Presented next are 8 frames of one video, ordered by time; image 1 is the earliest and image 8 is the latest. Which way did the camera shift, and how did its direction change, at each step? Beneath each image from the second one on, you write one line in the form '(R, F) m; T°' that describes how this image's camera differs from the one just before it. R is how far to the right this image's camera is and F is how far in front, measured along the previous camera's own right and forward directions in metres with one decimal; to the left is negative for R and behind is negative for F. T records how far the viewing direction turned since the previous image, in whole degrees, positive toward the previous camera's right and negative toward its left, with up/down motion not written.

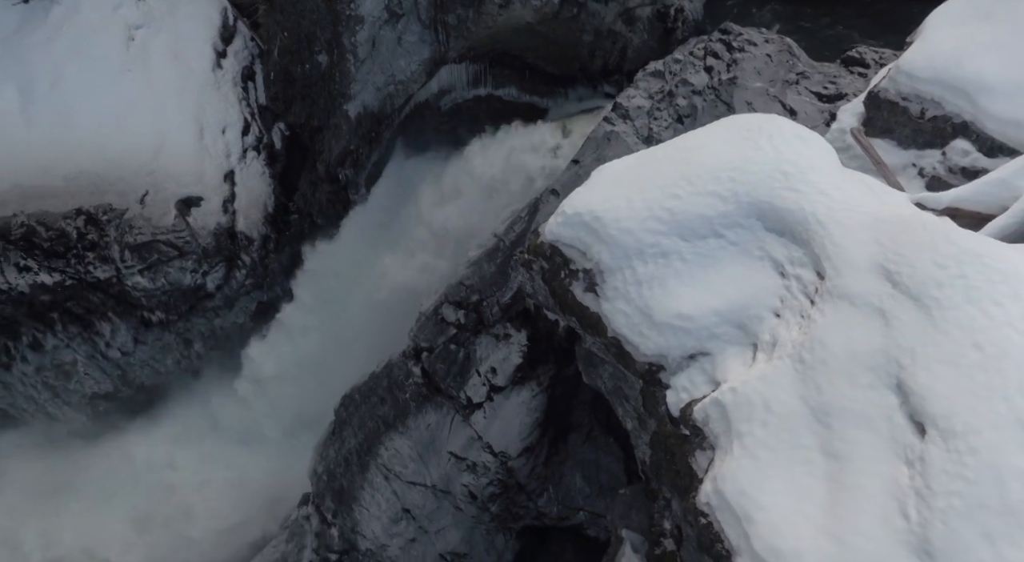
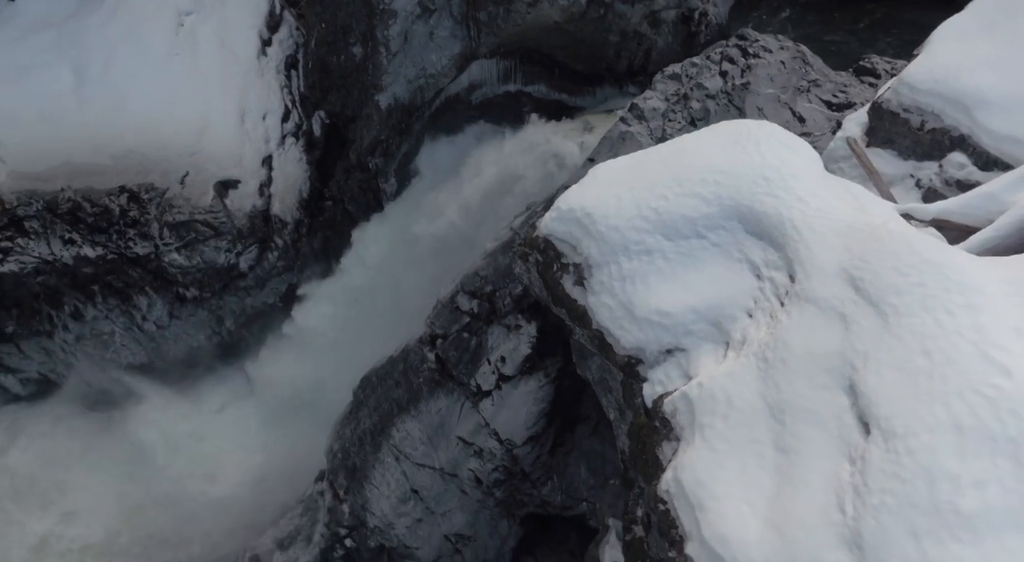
(+0.2, -0.2) m; -3°
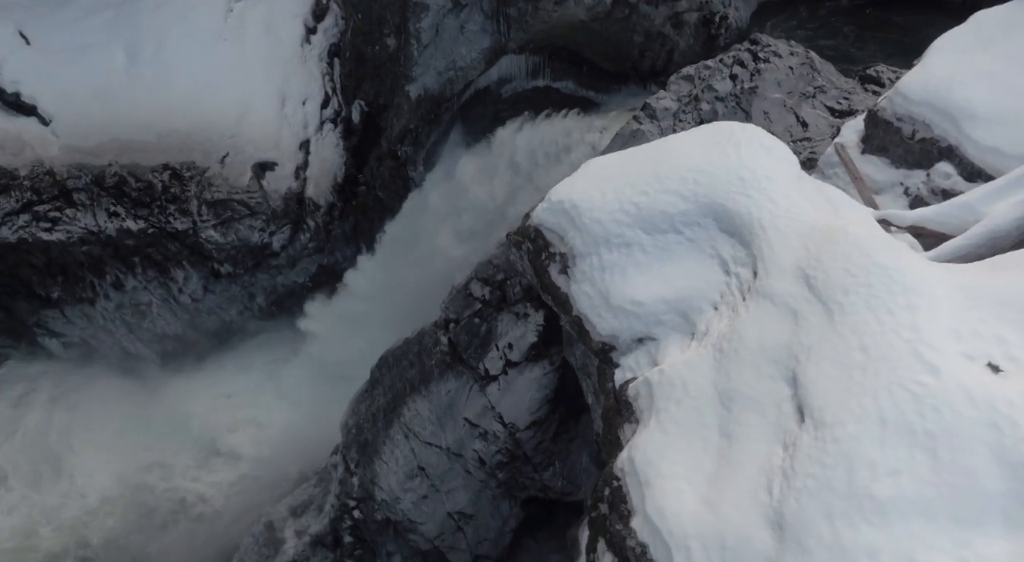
(+0.3, -0.2) m; -3°
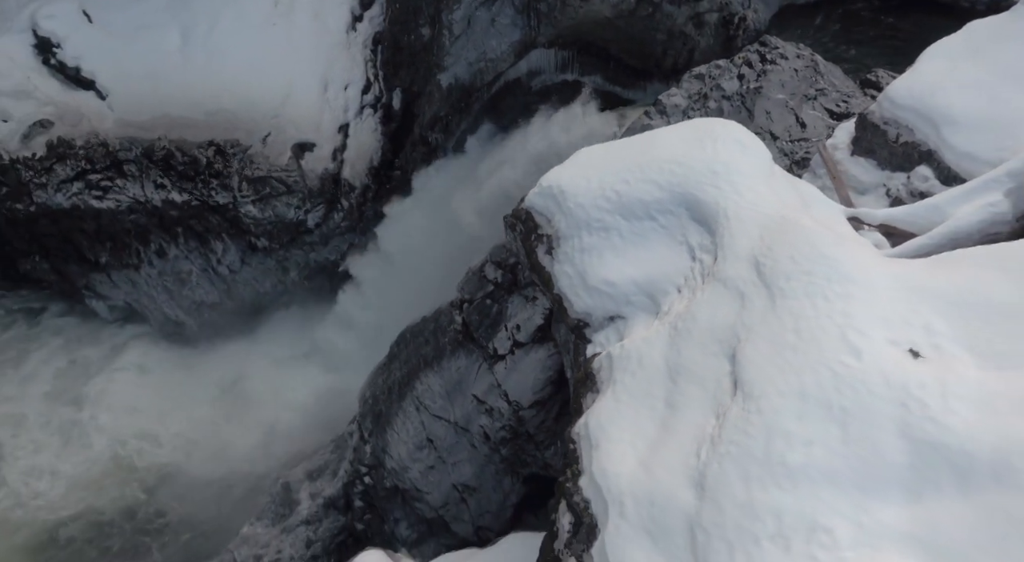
(+0.3, -0.3) m; -3°
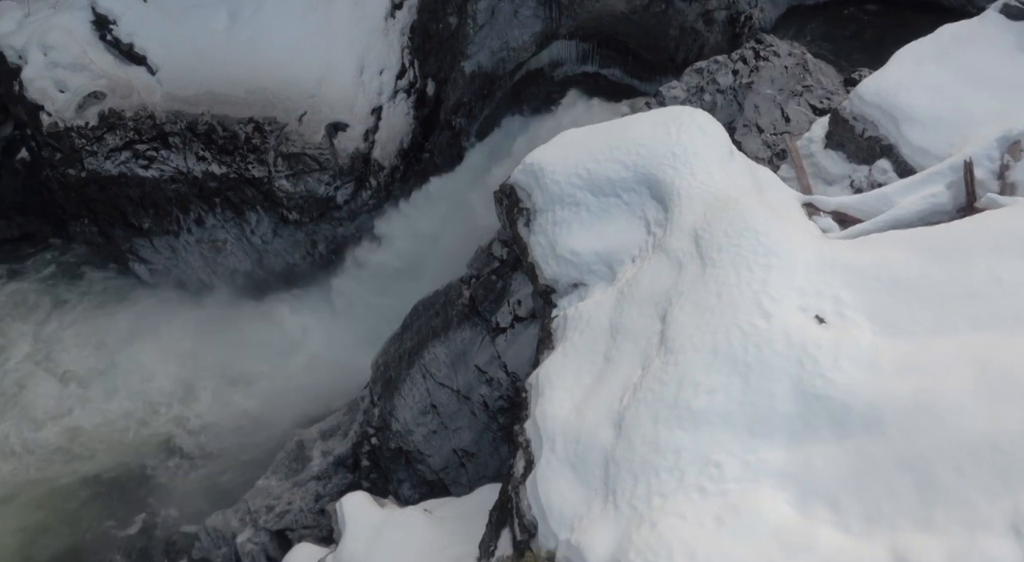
(+0.4, -0.4) m; -3°
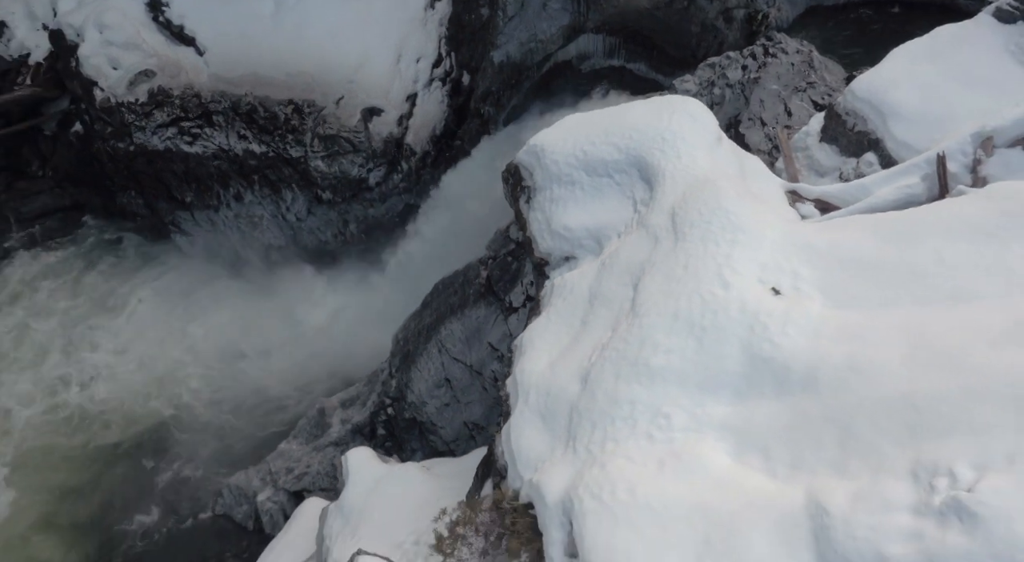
(+0.3, -0.3) m; -3°
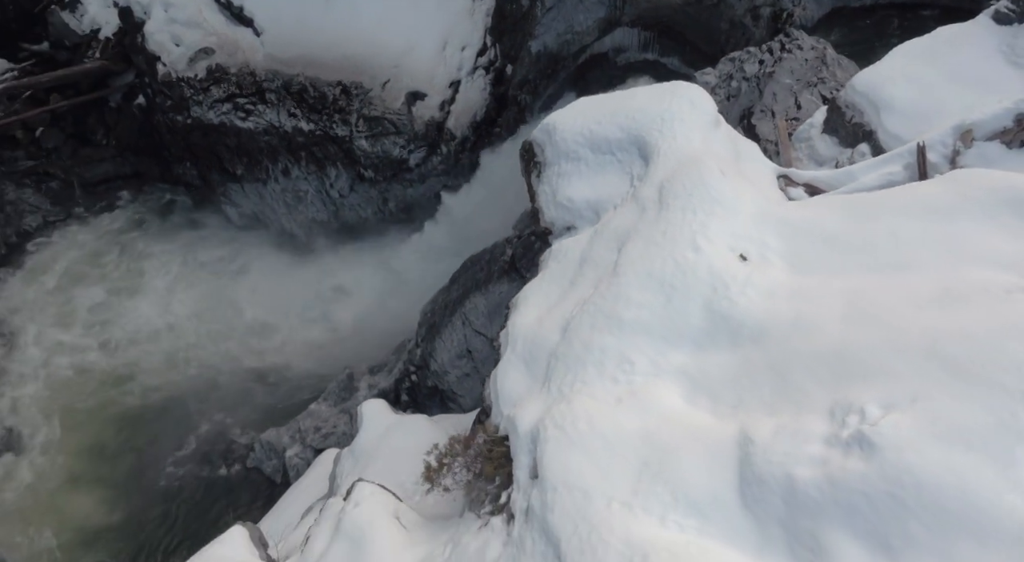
(+0.3, -0.4) m; -3°
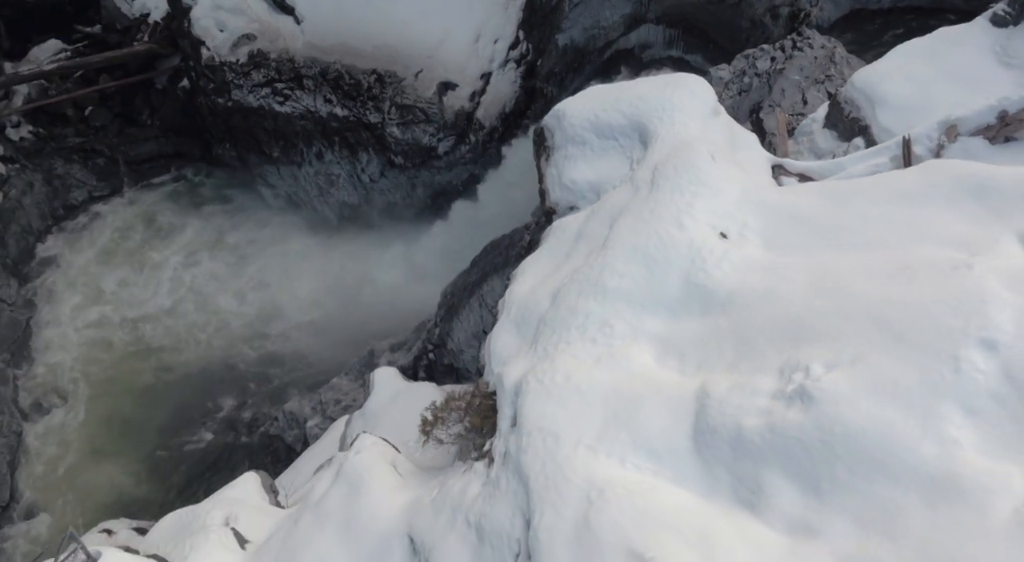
(+0.2, -0.3) m; -3°
